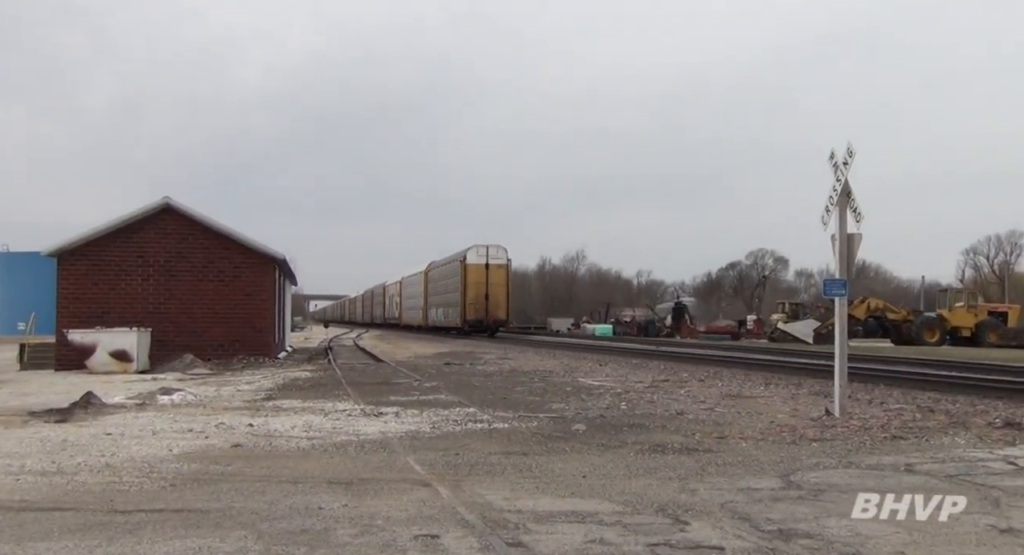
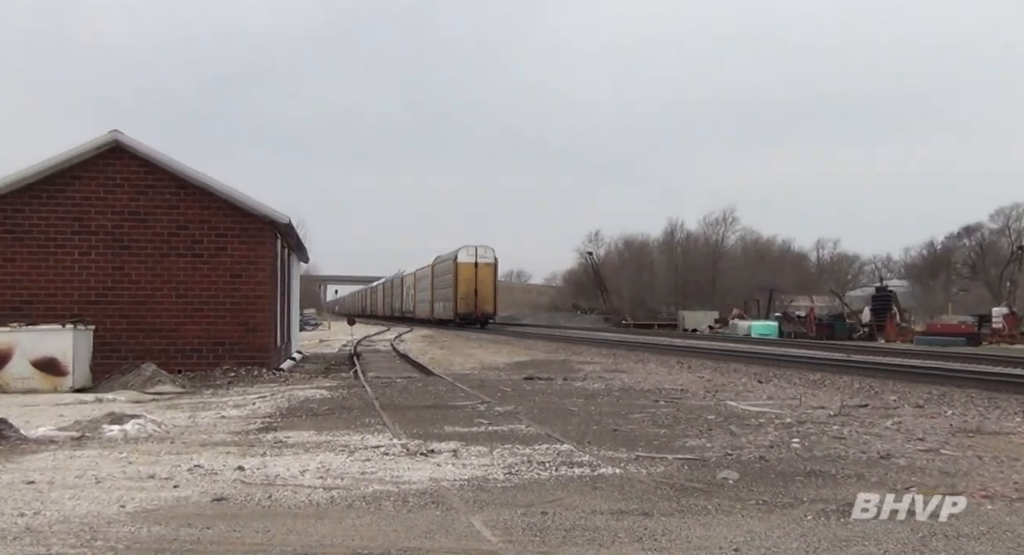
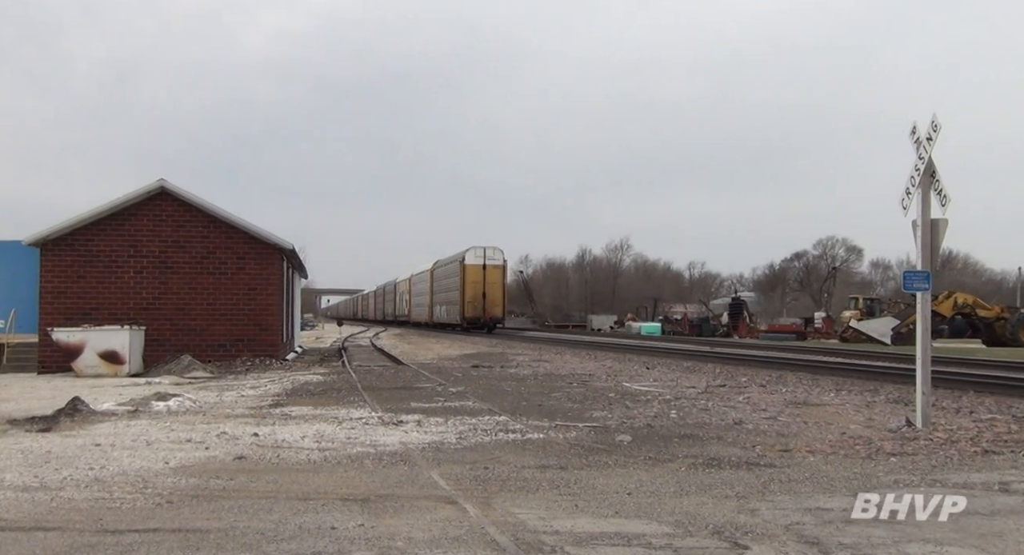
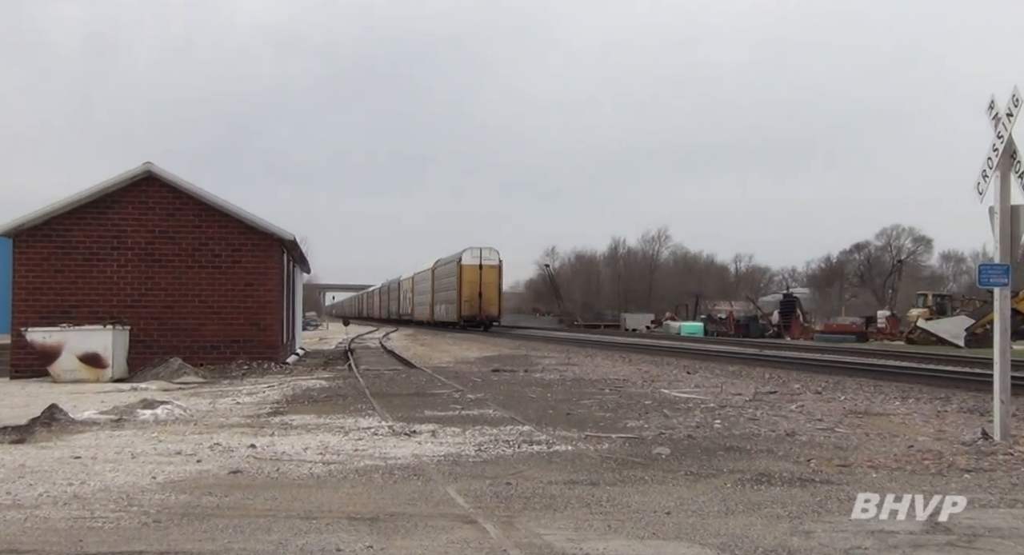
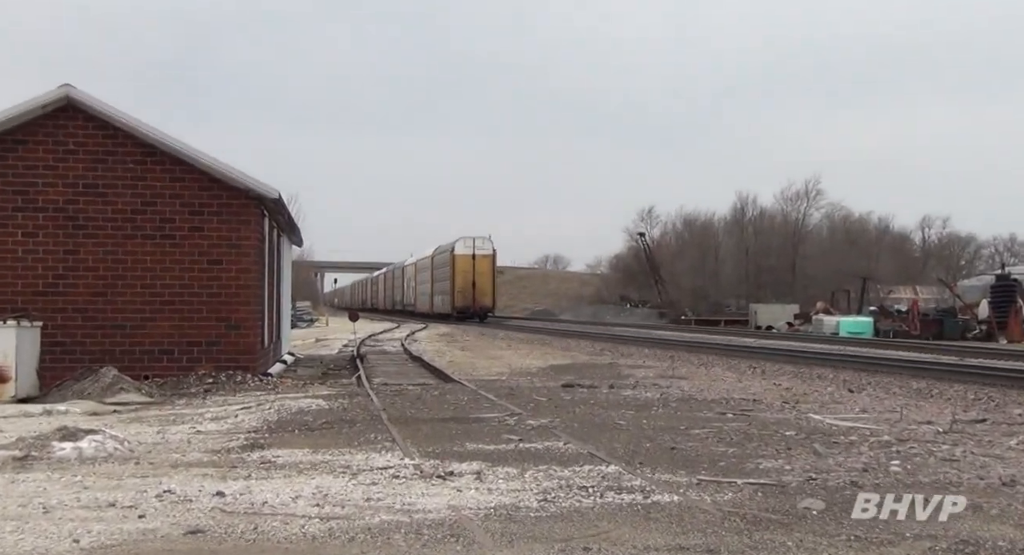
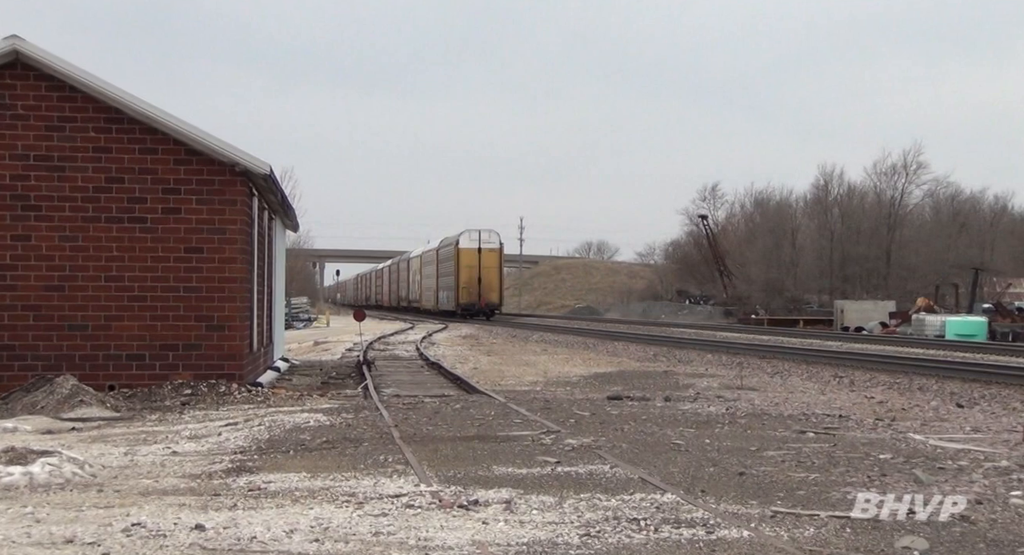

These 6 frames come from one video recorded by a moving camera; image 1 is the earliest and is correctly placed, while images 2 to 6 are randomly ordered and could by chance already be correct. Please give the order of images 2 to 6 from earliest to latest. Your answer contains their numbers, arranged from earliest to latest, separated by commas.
3, 4, 2, 5, 6
